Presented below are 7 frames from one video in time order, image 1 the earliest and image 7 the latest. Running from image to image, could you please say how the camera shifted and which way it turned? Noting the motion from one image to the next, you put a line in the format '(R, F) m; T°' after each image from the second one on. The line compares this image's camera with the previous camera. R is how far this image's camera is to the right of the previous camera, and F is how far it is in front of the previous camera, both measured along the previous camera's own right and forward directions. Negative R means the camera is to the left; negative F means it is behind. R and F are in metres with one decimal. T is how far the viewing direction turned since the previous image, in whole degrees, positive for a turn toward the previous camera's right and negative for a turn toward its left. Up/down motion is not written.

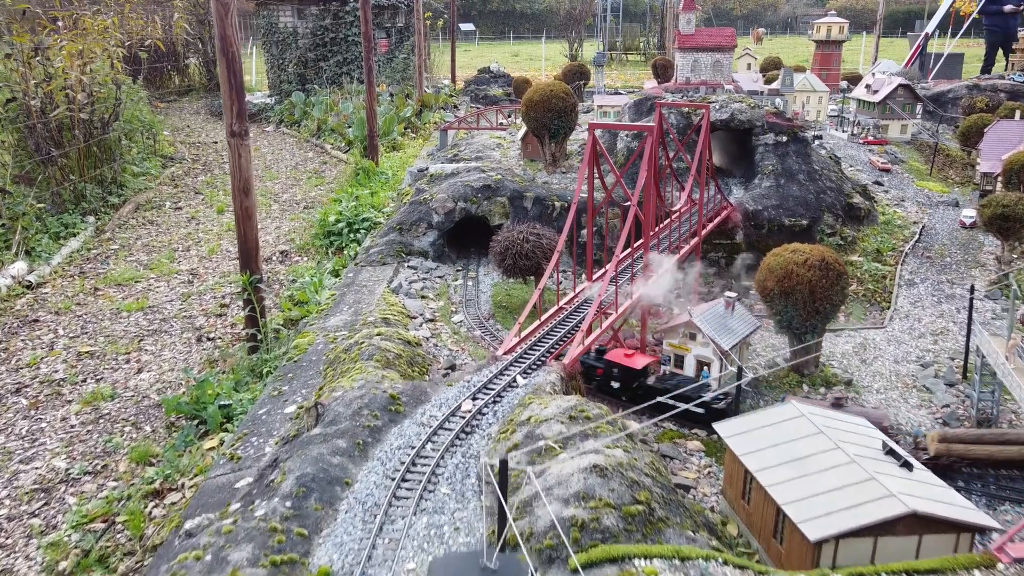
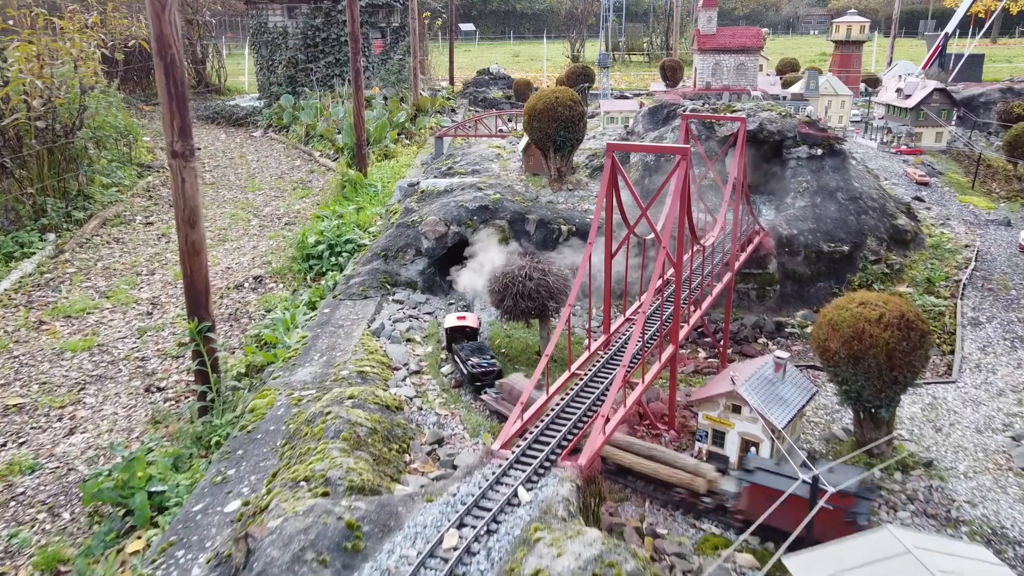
(0.0, +1.3) m; 0°
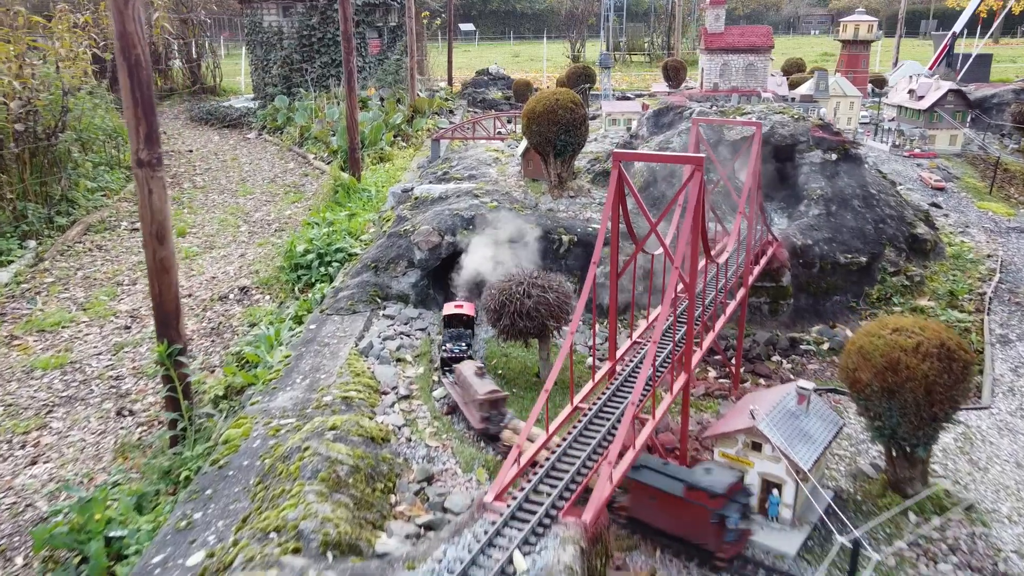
(0.0, +0.5) m; 0°
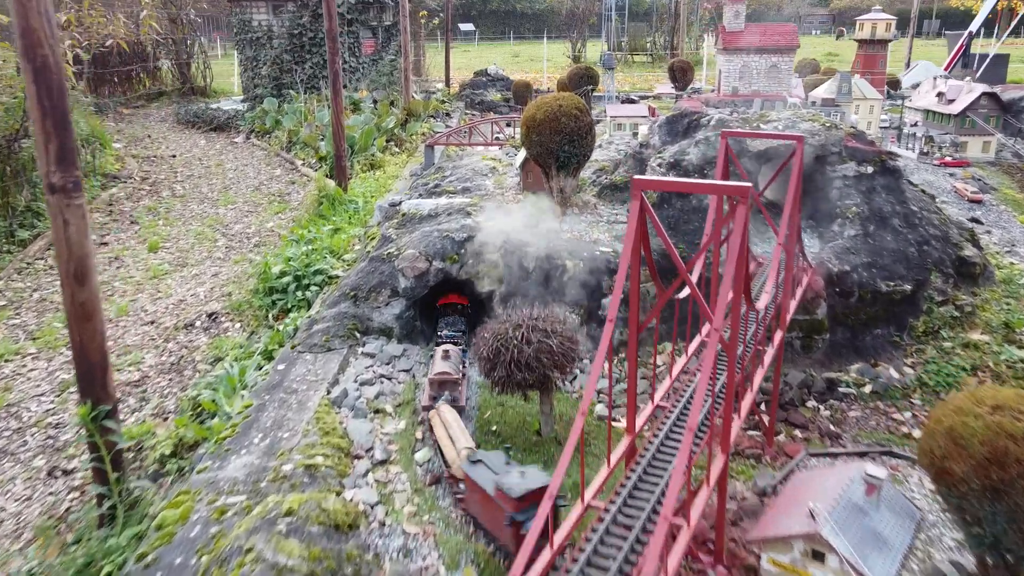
(0.0, +1.1) m; 0°
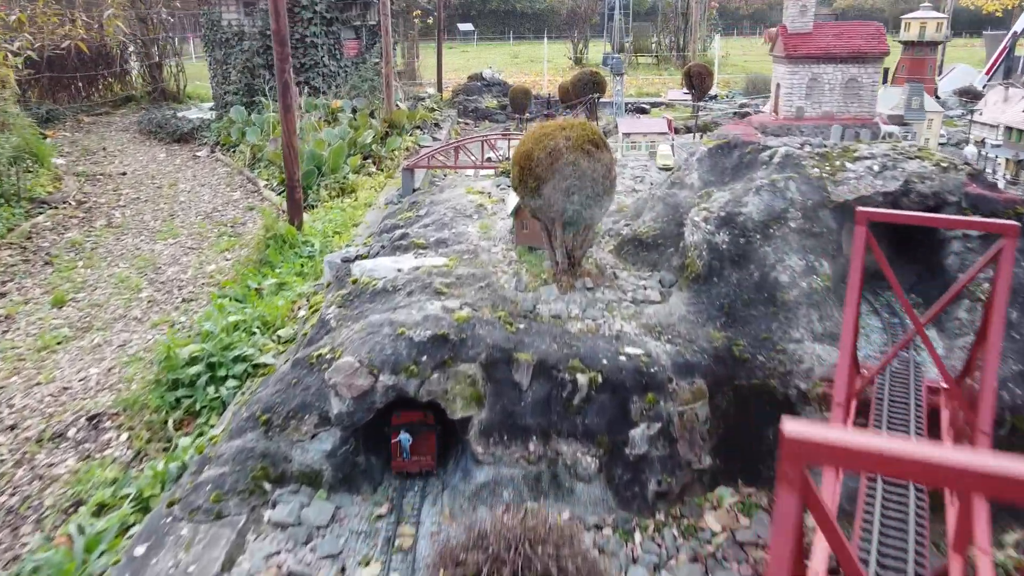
(+0.1, +2.5) m; 0°
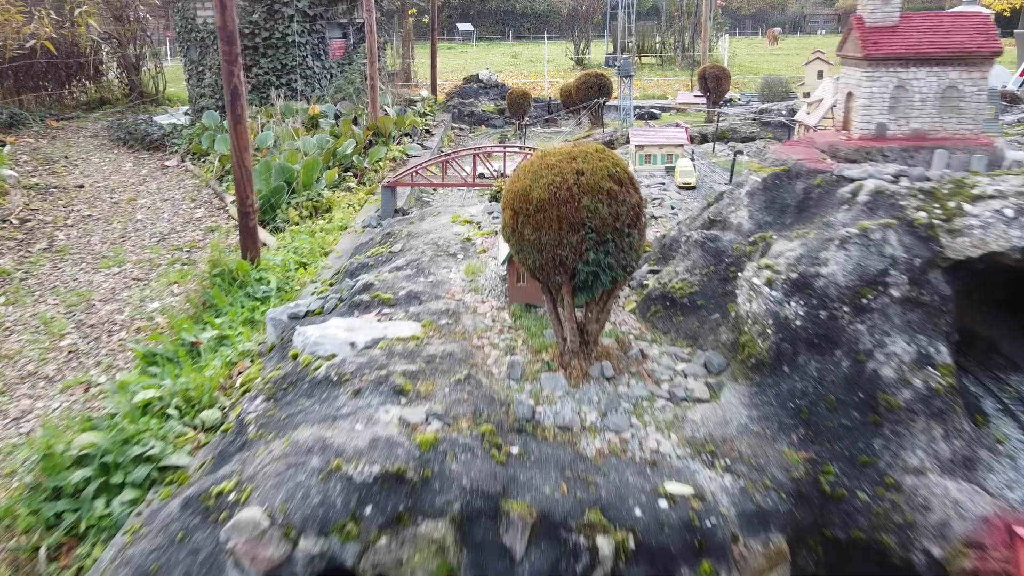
(0.0, +1.8) m; 0°
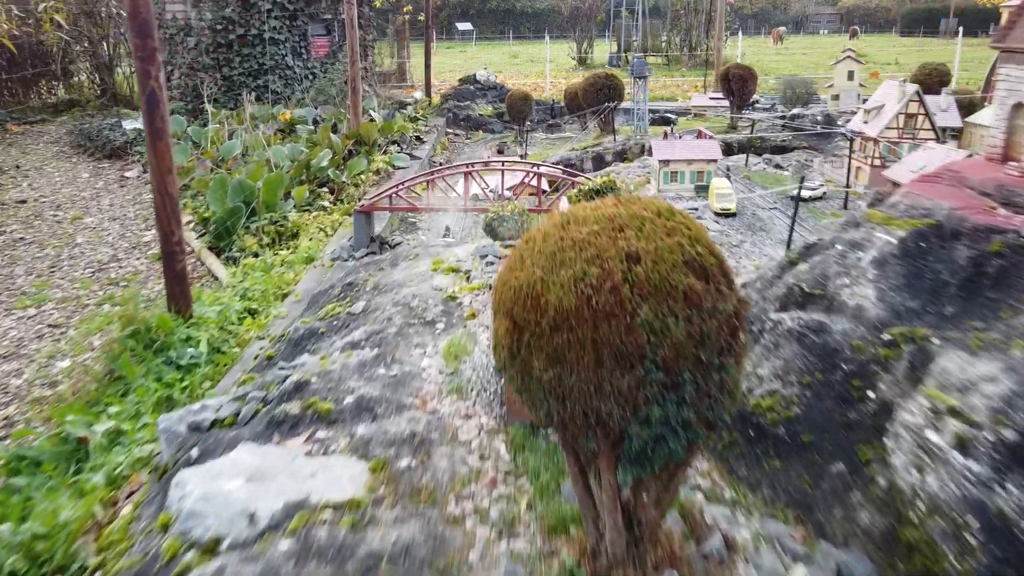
(0.0, +2.0) m; 0°
